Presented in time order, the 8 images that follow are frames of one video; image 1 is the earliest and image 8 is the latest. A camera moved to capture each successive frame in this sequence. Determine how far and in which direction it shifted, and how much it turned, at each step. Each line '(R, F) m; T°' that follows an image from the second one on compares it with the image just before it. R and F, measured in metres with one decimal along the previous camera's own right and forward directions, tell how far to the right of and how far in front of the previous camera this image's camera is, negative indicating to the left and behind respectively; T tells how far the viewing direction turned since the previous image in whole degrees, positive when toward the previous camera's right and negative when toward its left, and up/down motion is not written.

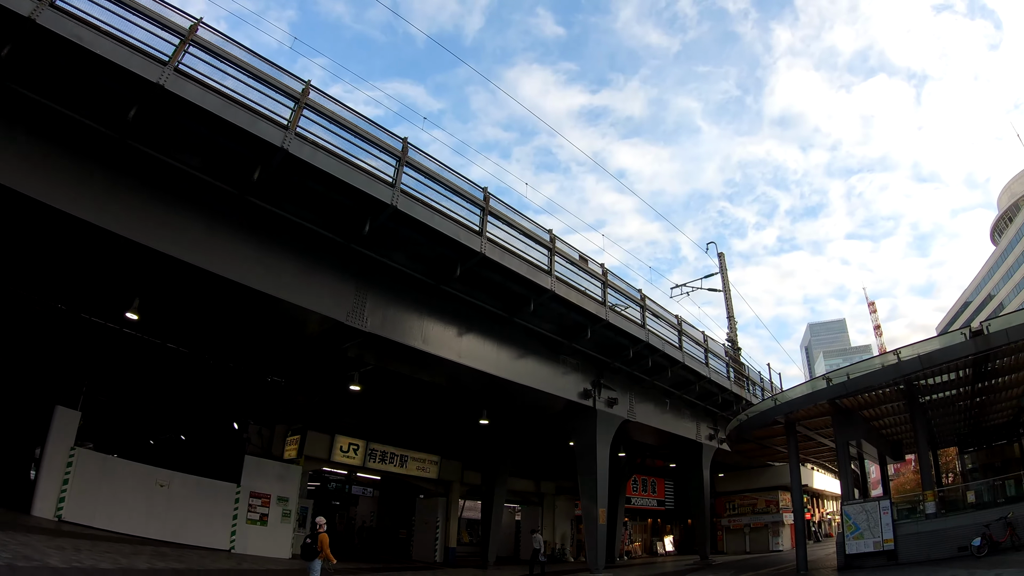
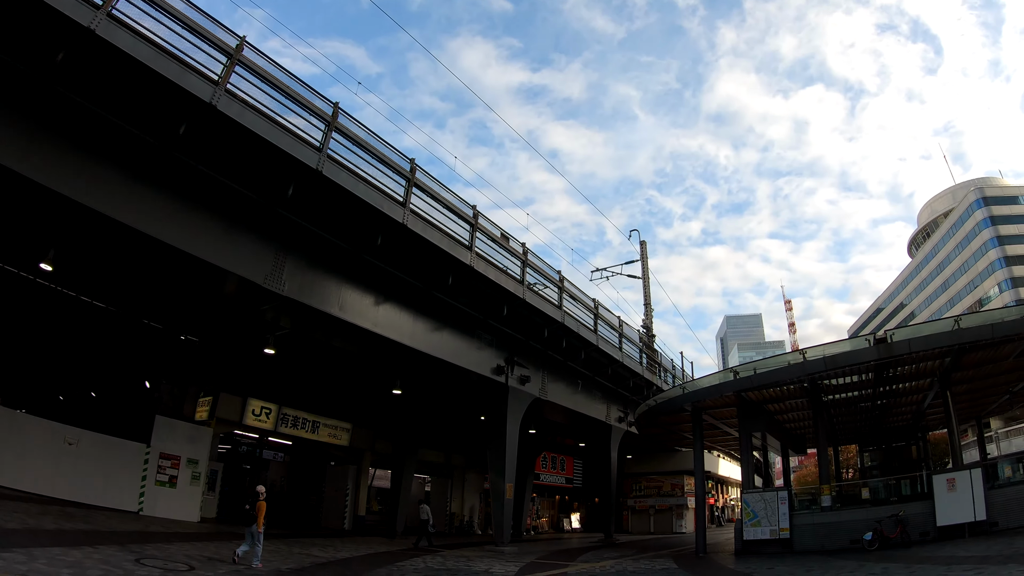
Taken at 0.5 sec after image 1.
(-0.2, +1.1) m; +9°
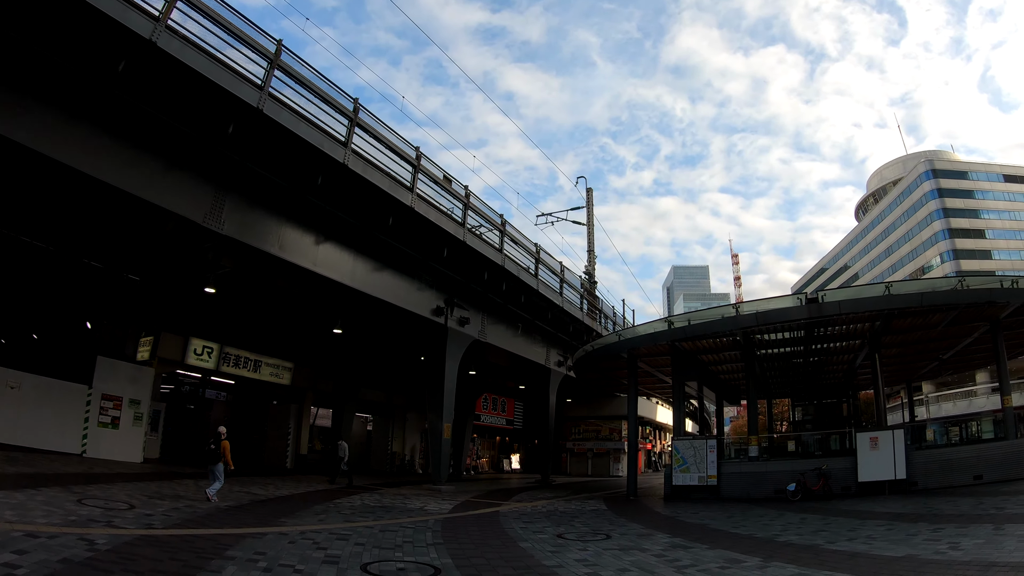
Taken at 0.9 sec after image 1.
(+0.2, +1.1) m; +6°
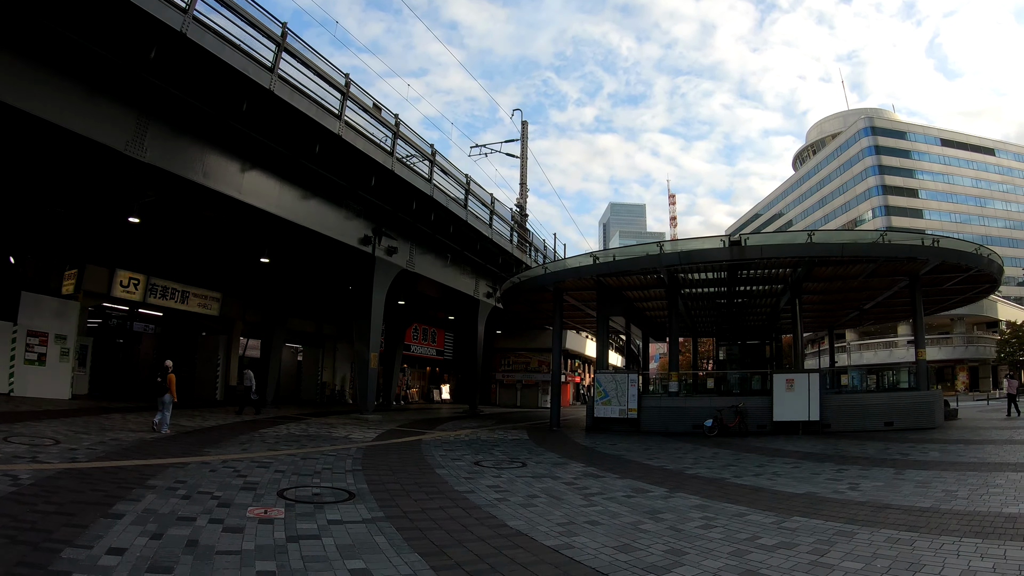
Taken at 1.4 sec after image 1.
(+0.6, +1.0) m; +6°
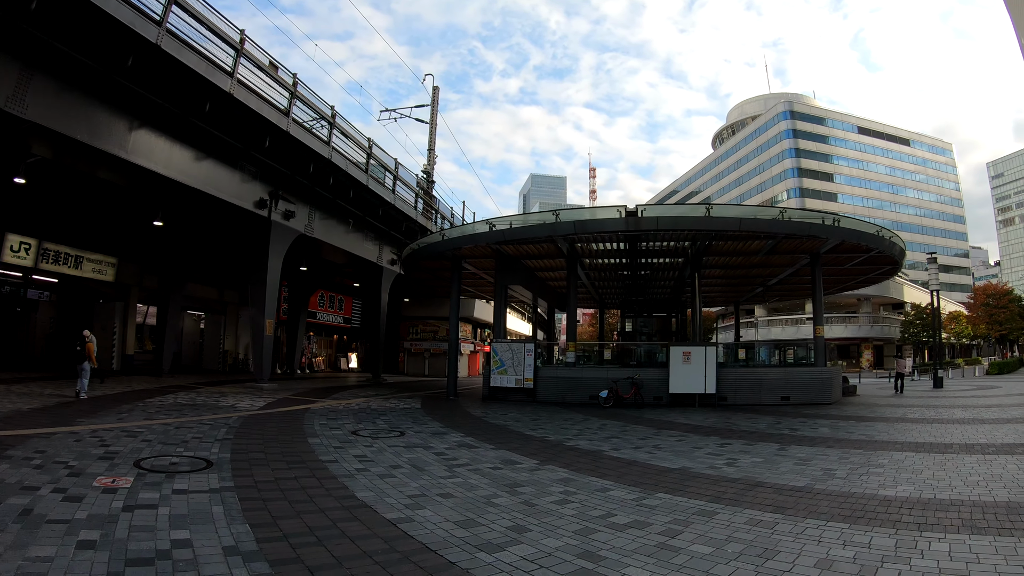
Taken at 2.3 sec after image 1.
(+1.2, +1.2) m; +7°
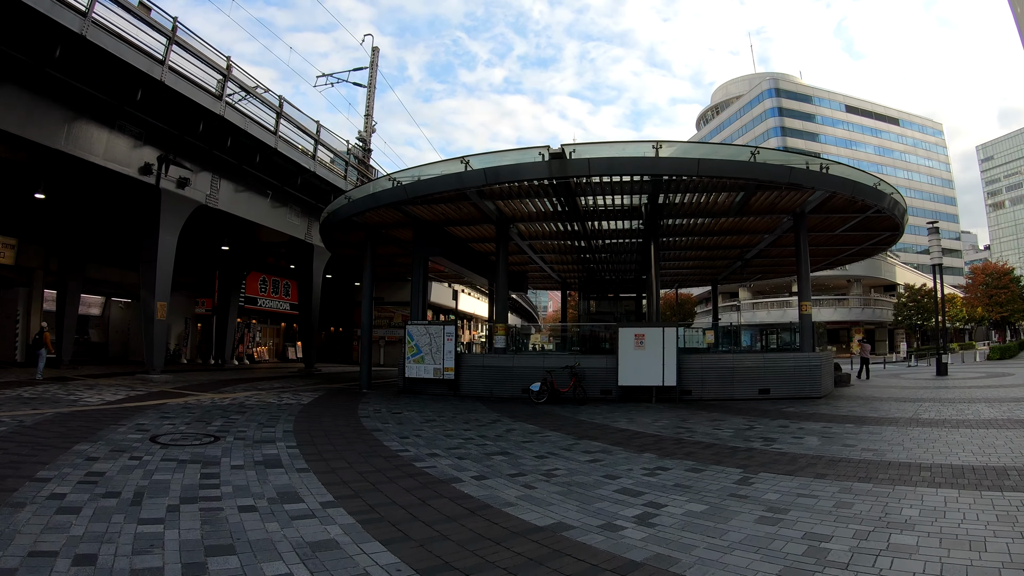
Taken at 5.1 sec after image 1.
(+2.0, +3.2) m; +1°
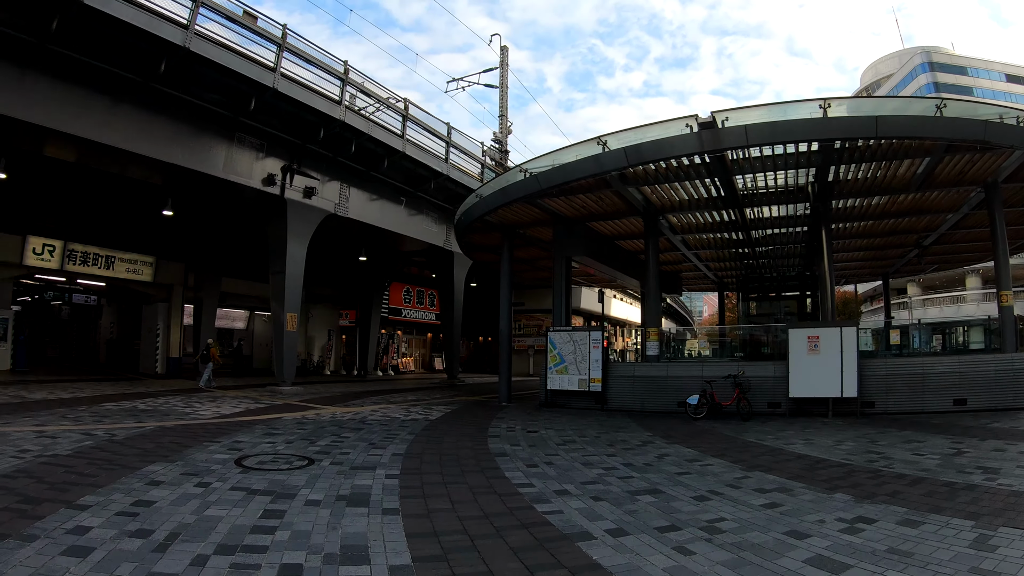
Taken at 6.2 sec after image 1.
(-0.2, +1.4) m; -11°
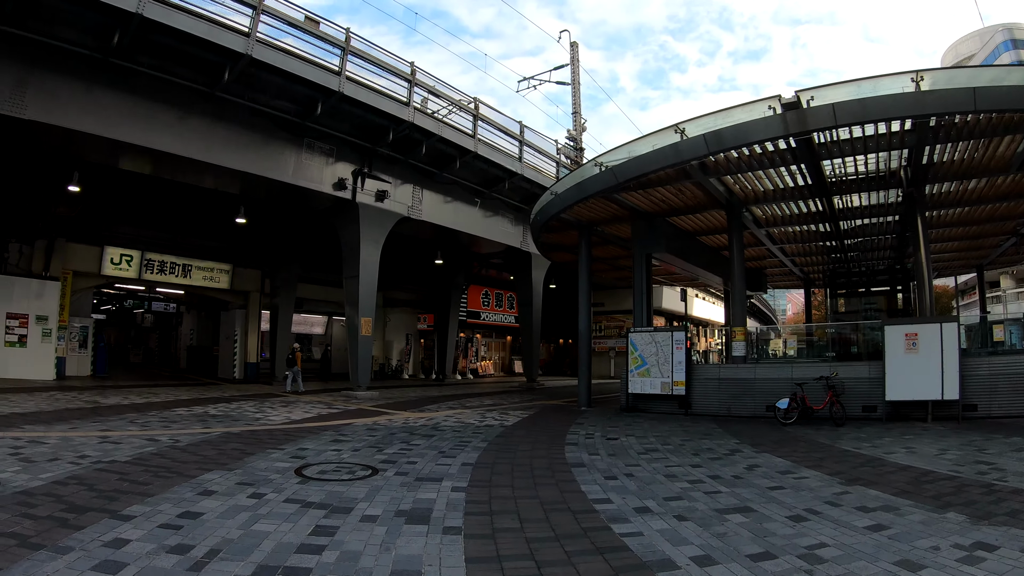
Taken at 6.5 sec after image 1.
(-0.1, +0.3) m; -5°
